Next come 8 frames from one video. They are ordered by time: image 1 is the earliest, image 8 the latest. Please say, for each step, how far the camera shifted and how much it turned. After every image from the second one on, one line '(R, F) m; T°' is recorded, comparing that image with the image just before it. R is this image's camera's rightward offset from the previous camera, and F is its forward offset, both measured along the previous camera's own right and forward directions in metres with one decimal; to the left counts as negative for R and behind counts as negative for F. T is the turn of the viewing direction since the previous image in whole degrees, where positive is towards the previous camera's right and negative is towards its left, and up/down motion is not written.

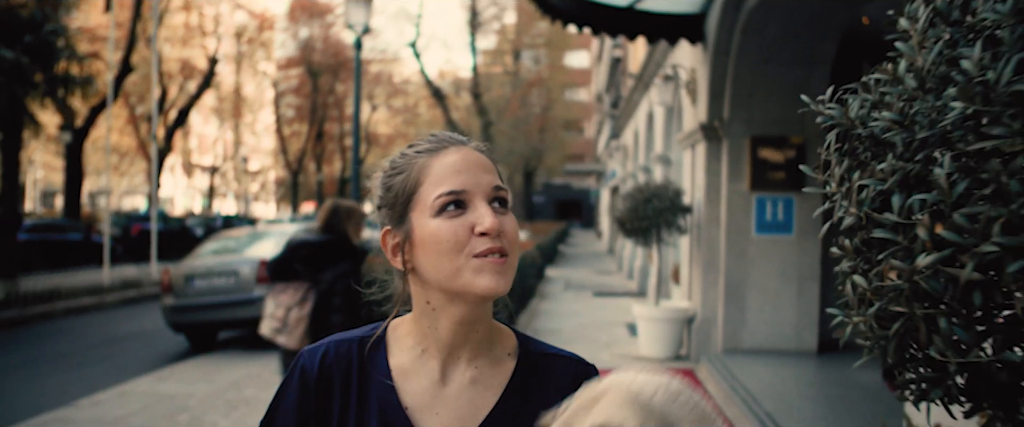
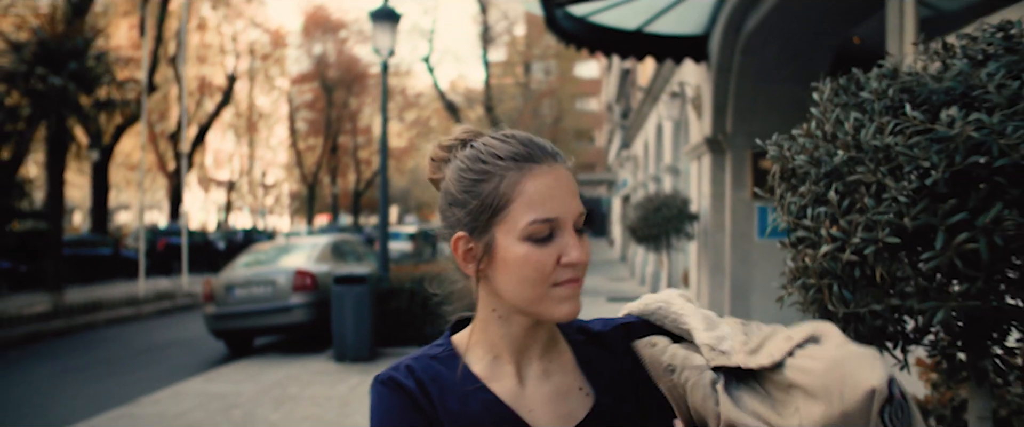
(-0.1, -0.6) m; -1°
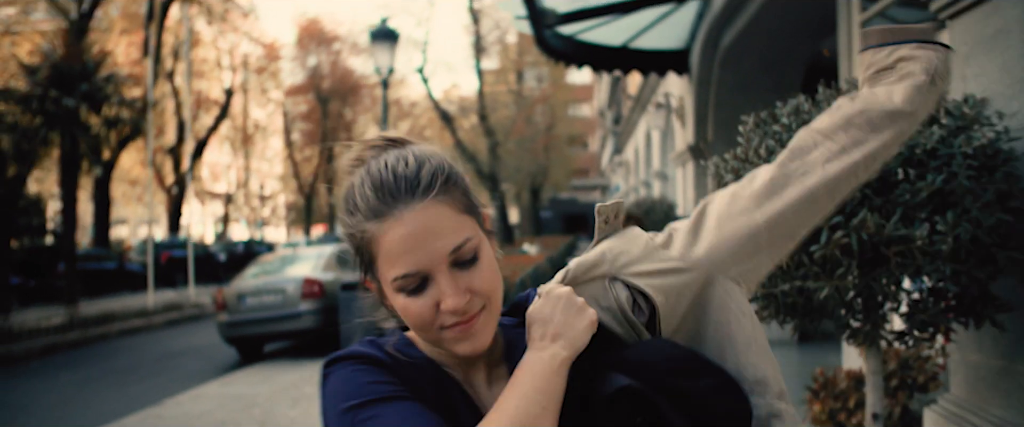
(0.0, -0.5) m; 0°
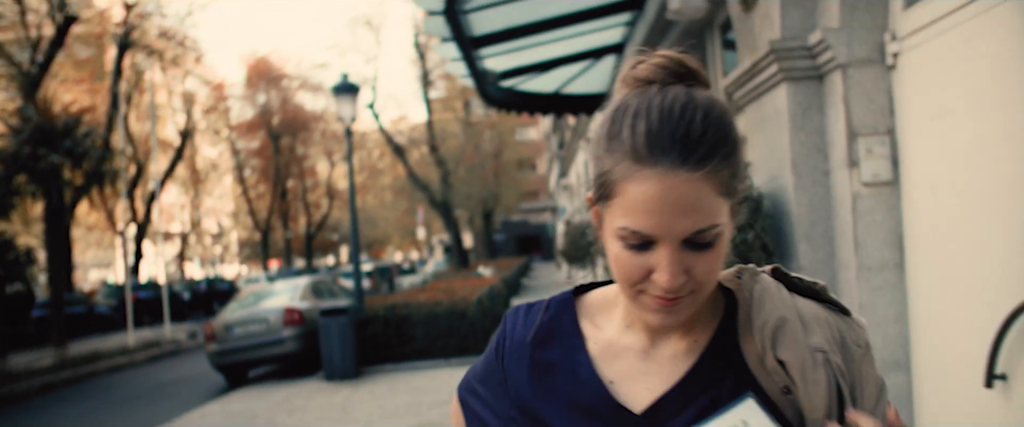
(0.0, -1.4) m; +3°
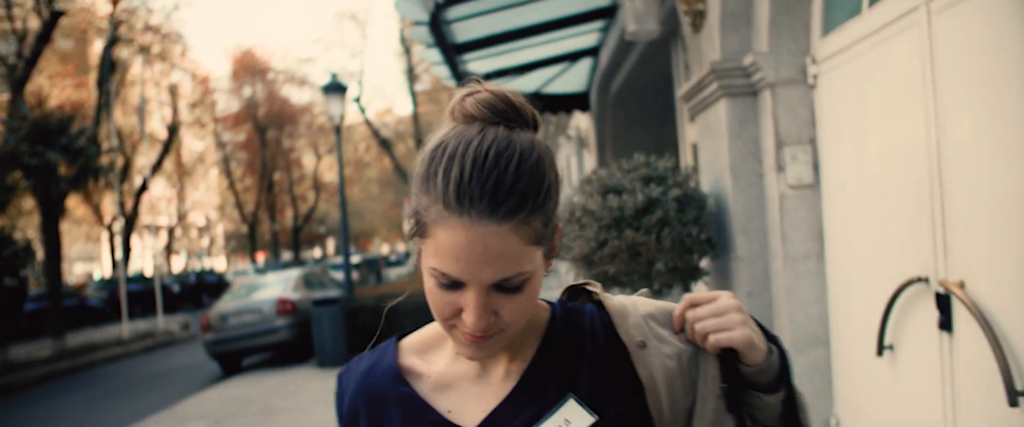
(0.0, -0.5) m; +1°
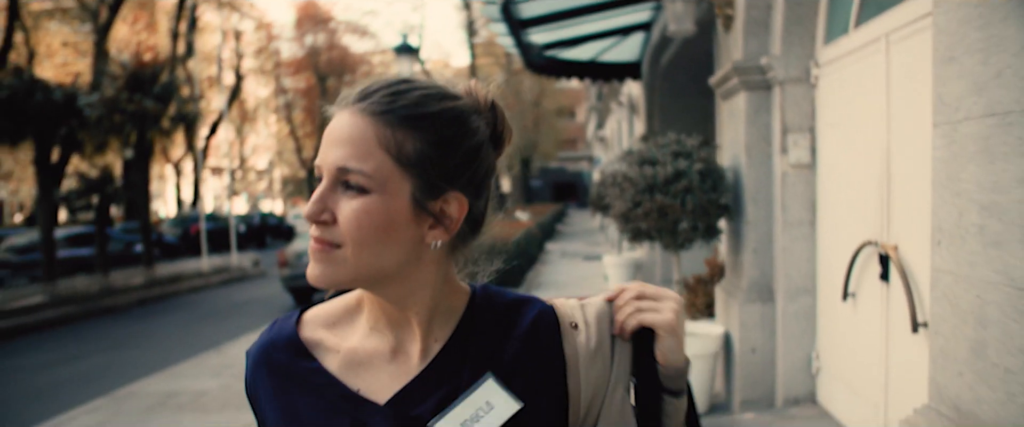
(0.0, -1.0) m; -3°
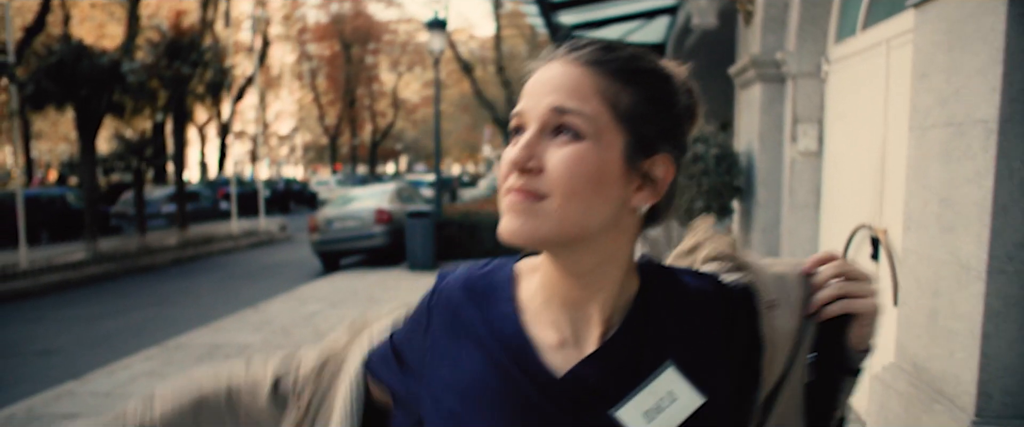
(-0.1, -0.5) m; -1°
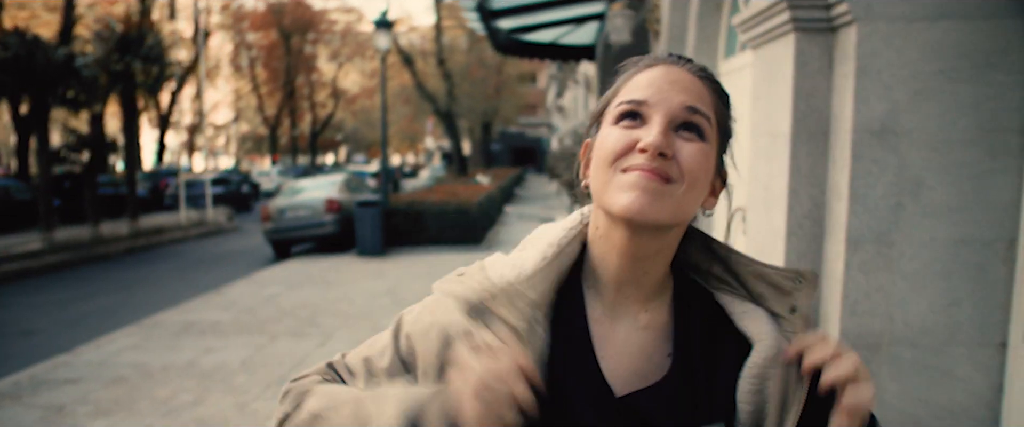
(-0.1, -1.0) m; +4°
